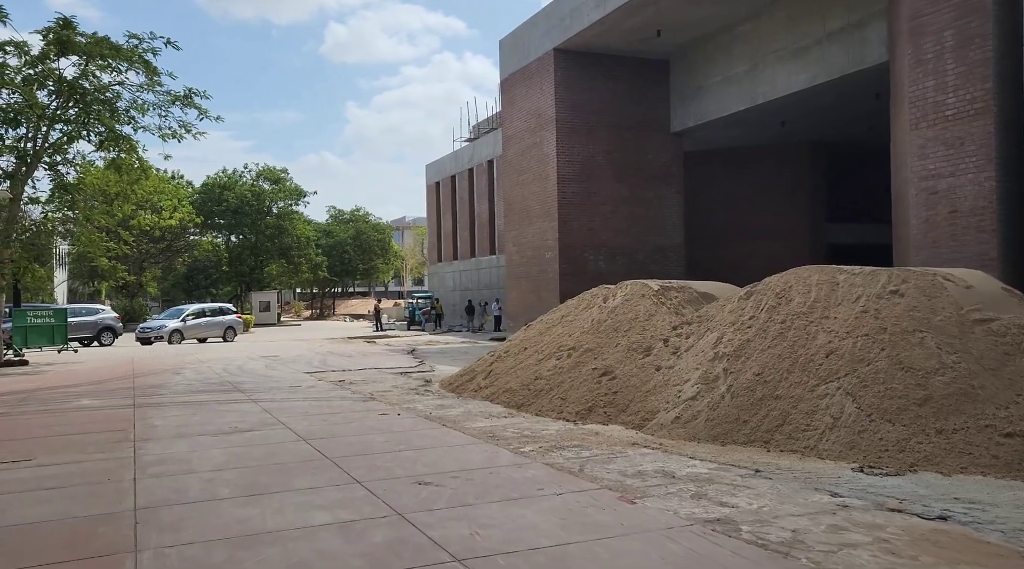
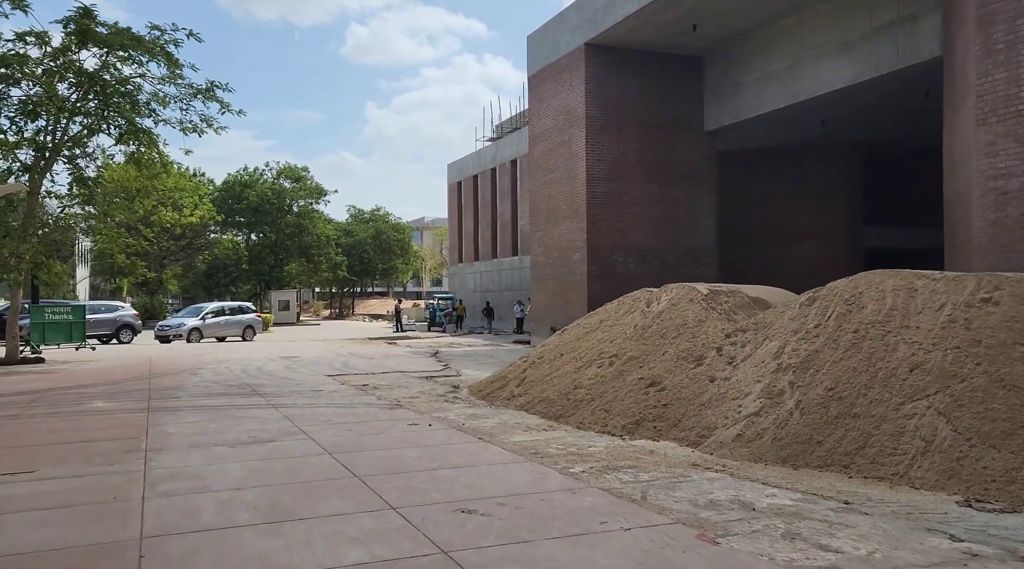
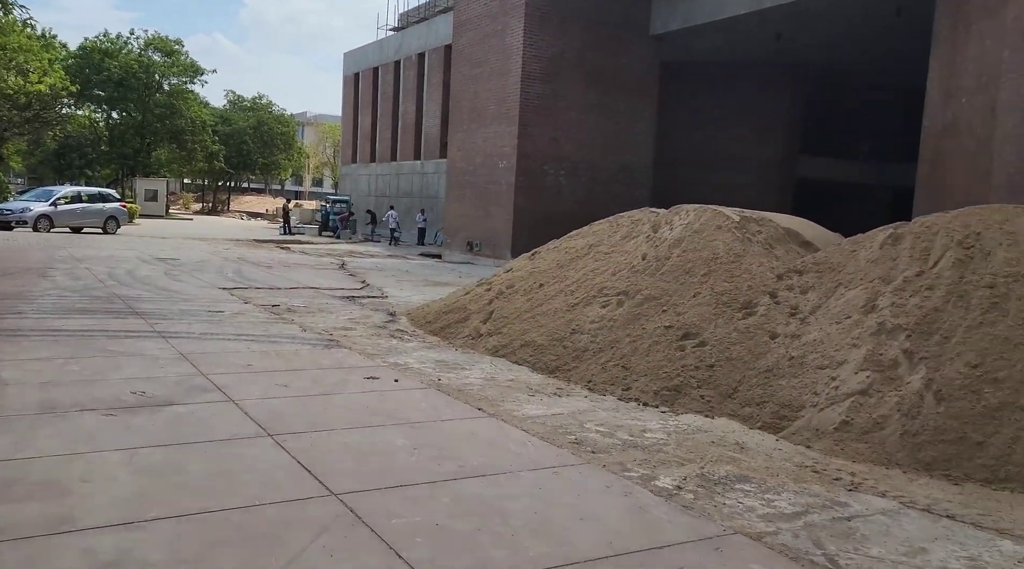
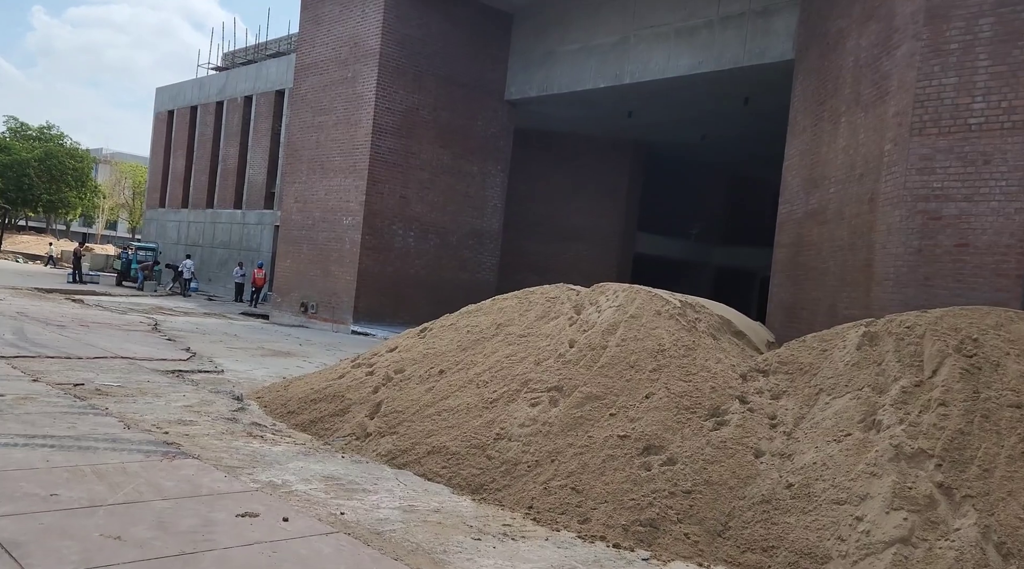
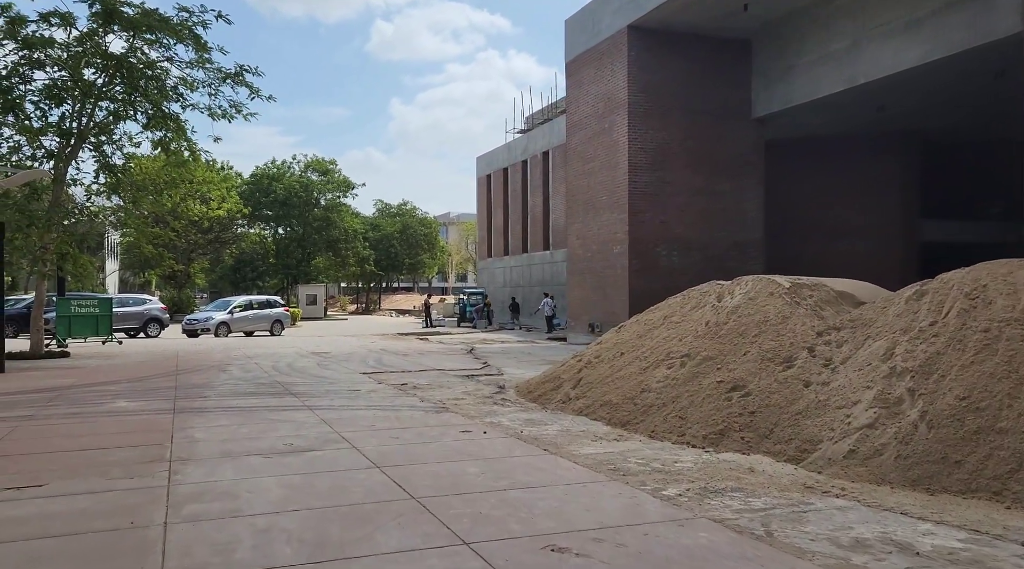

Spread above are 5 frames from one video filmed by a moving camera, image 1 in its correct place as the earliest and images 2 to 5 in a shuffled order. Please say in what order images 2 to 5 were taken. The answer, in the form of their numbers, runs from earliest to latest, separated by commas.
2, 5, 3, 4
